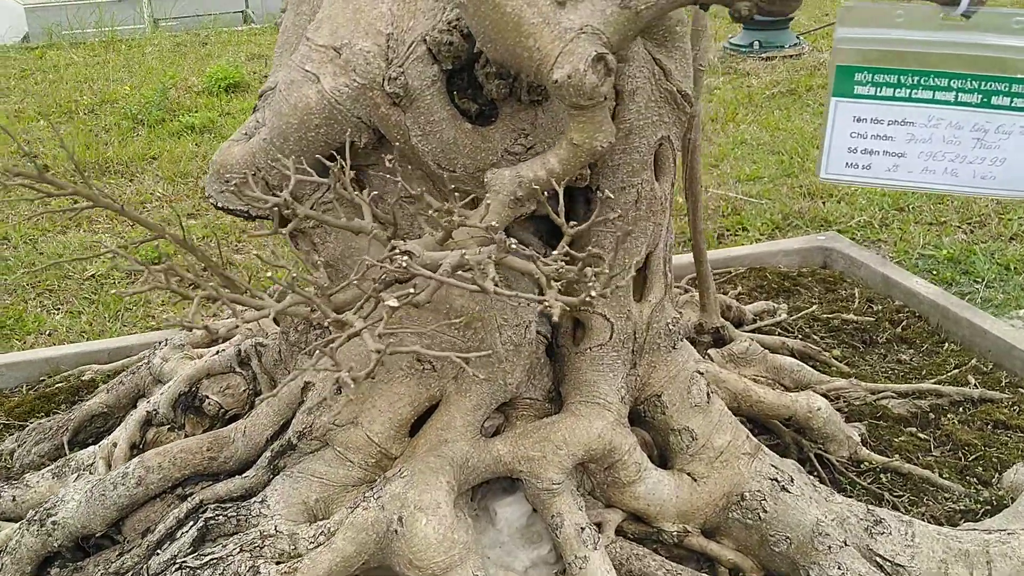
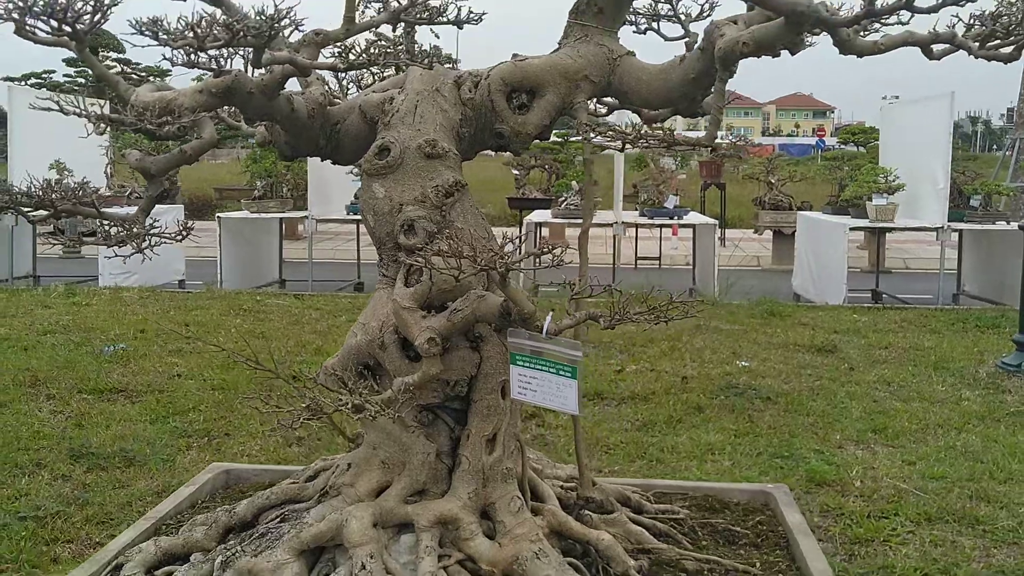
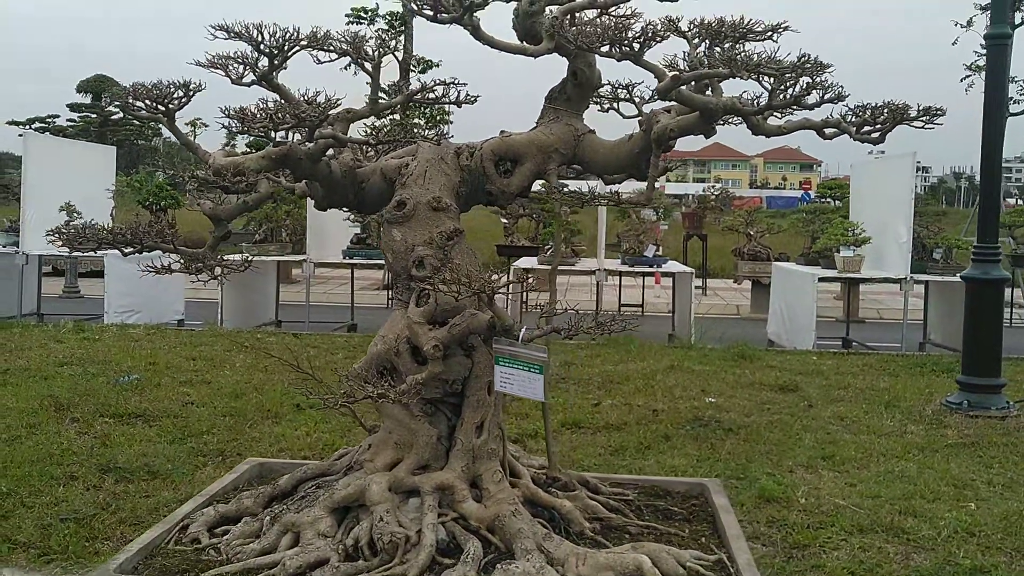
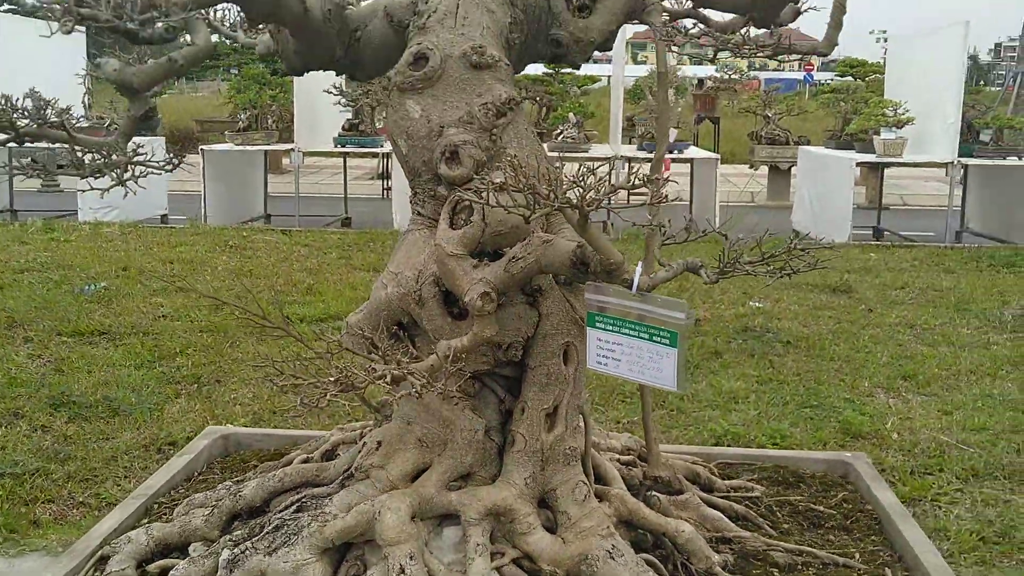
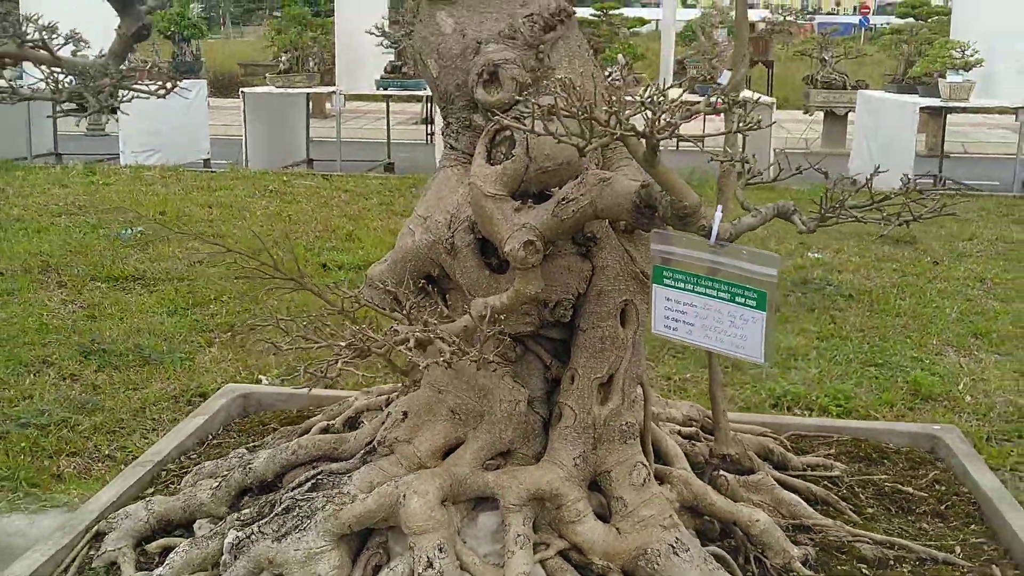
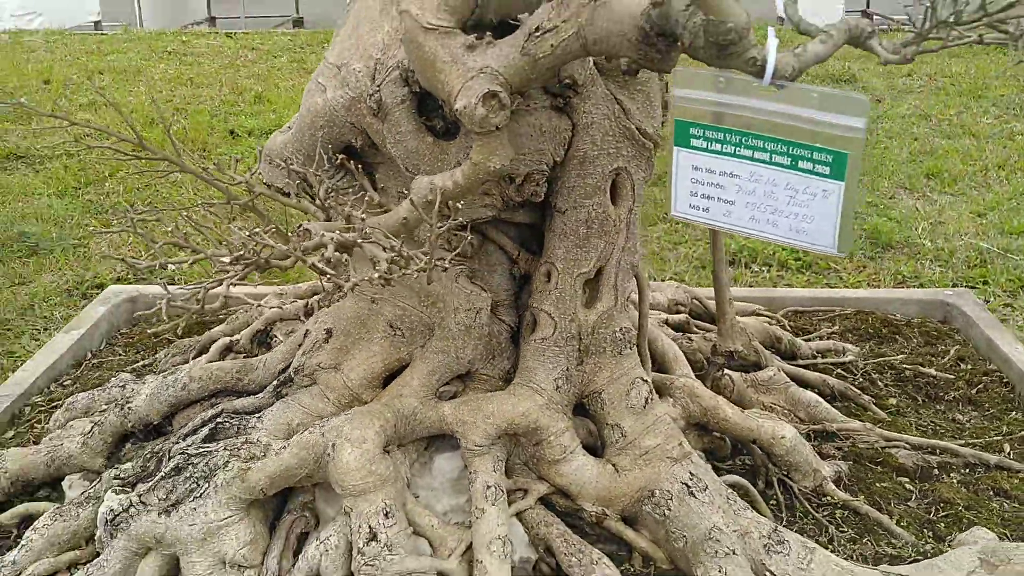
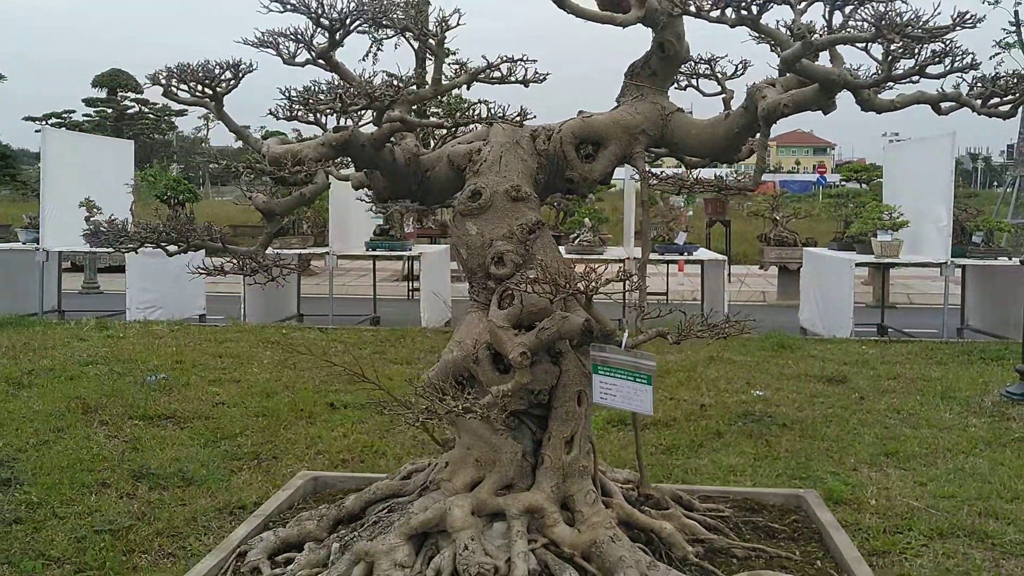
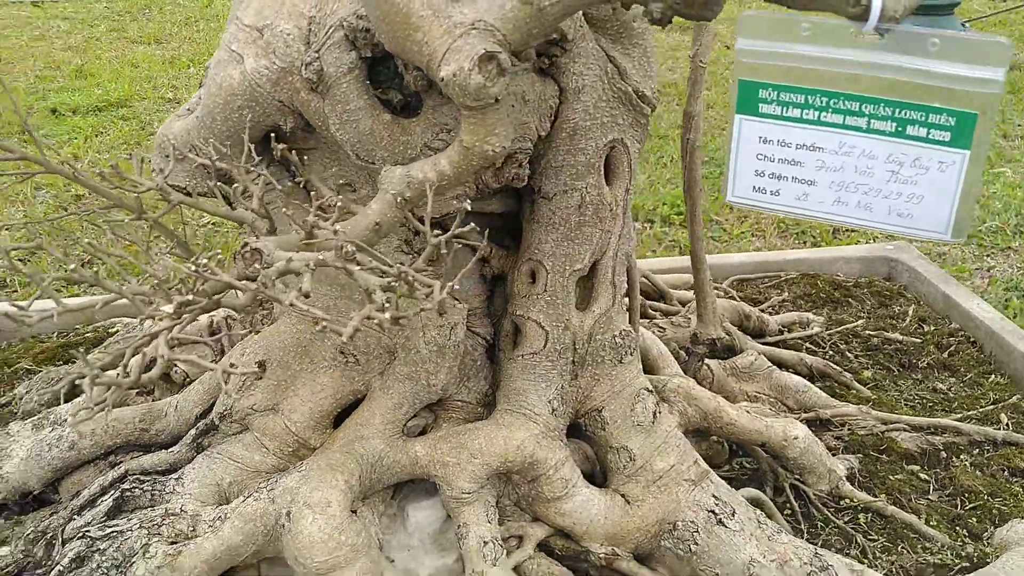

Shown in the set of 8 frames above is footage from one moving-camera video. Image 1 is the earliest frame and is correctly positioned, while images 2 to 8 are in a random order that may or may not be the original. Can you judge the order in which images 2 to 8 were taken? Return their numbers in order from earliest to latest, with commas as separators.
8, 6, 5, 4, 2, 7, 3
